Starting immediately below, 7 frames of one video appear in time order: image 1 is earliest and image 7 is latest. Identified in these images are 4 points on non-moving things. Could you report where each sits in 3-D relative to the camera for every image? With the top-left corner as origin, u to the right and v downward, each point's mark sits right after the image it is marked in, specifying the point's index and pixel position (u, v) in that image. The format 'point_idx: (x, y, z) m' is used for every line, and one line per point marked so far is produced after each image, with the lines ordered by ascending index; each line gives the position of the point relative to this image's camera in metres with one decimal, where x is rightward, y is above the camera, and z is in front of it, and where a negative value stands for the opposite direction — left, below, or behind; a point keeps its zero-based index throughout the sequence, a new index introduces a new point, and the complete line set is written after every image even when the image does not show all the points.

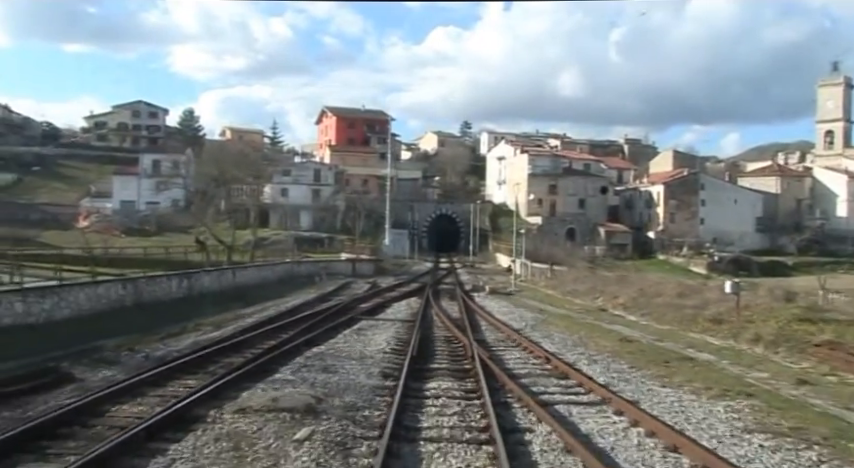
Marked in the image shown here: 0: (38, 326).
0: (-7.7, -1.8, +14.4) m
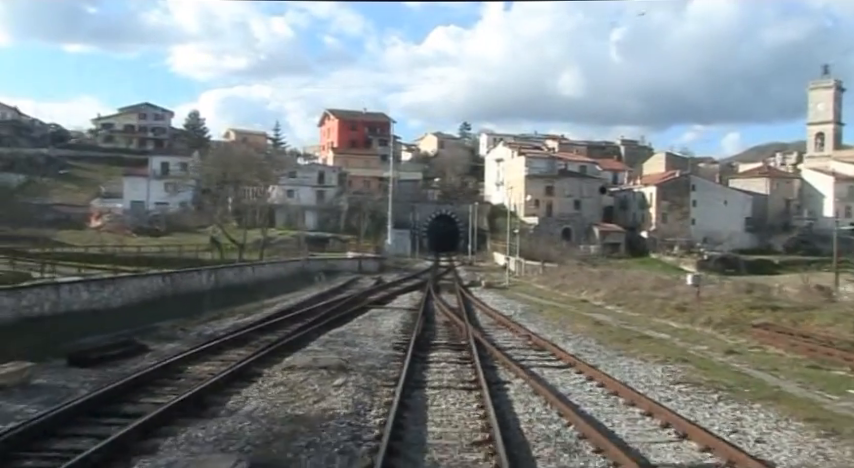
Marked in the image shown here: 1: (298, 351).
0: (-7.7, -1.8, +17.0) m
1: (-2.3, -2.1, +13.2) m
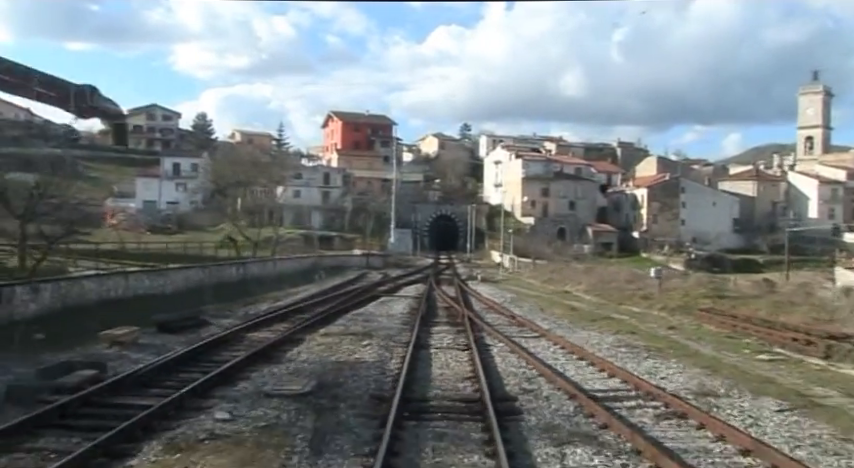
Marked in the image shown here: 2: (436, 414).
0: (-7.6, -1.7, +20.4) m
1: (-2.2, -2.1, +16.7) m
2: (+0.1, -2.2, +9.0) m
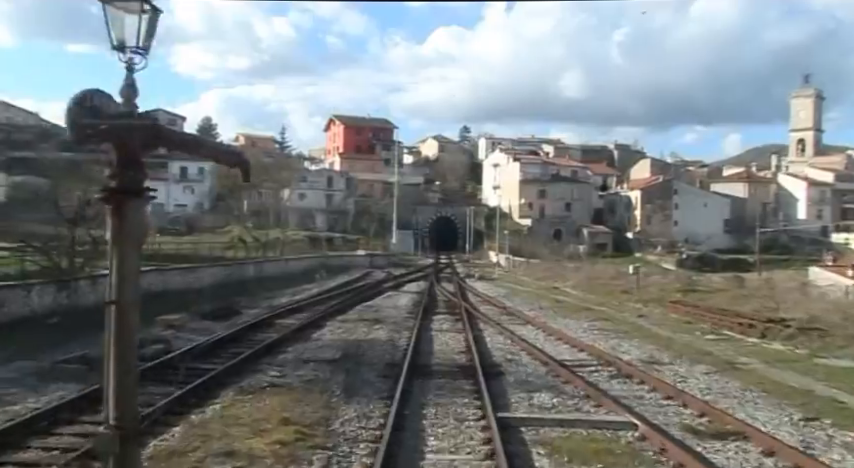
0: (-7.5, -1.8, +23.0) m
1: (-2.2, -2.1, +19.2) m
2: (+0.2, -2.2, +11.5) m
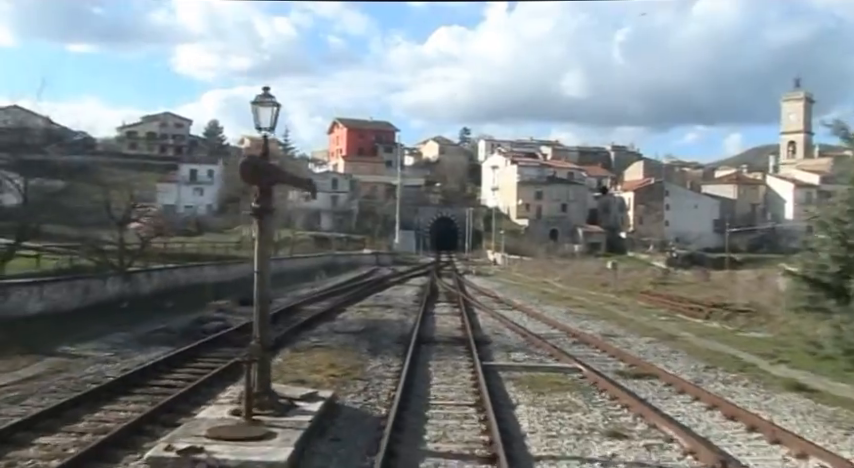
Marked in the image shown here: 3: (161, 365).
0: (-7.4, -1.8, +26.3) m
1: (-2.1, -2.1, +22.5) m
2: (+0.3, -2.2, +14.8) m
3: (-4.2, -2.0, +11.5) m
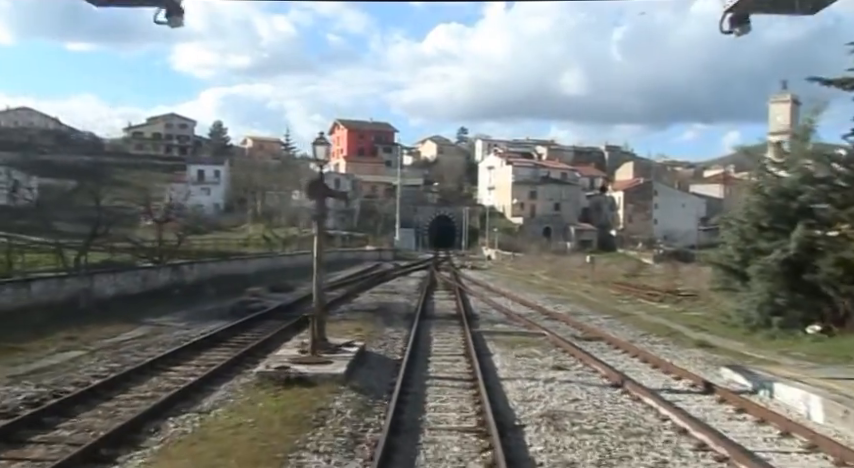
0: (-7.4, -1.7, +30.0) m
1: (-2.1, -2.0, +26.3) m
2: (+0.3, -2.1, +18.6) m
3: (-4.1, -2.0, +15.2) m
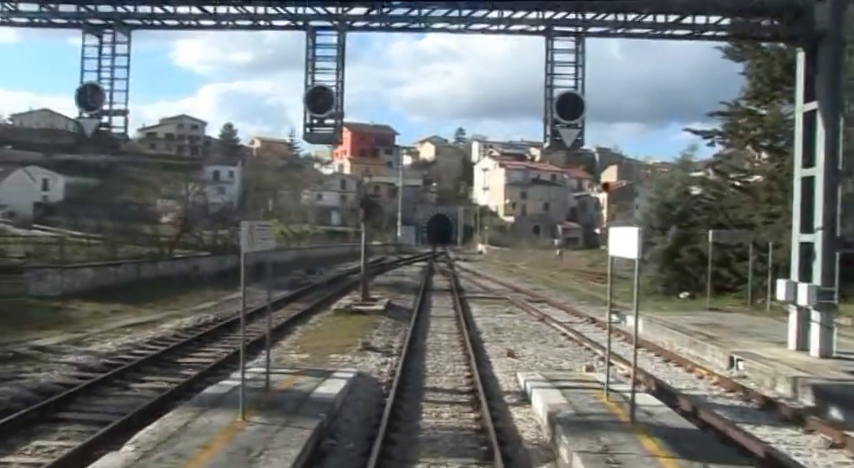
0: (-7.4, -1.5, +37.4) m
1: (-2.1, -1.9, +33.6) m
2: (+0.3, -2.0, +25.9) m
3: (-4.1, -1.9, +22.5) m
